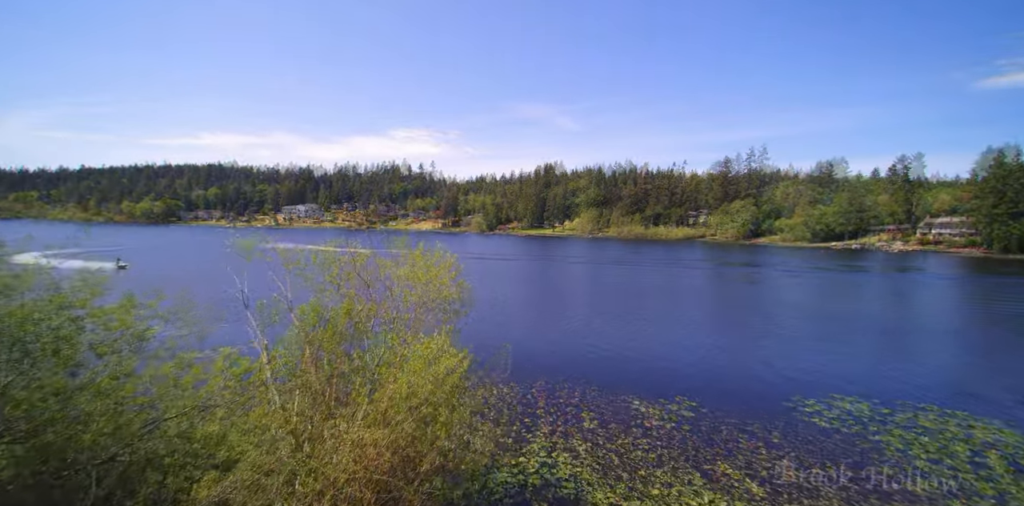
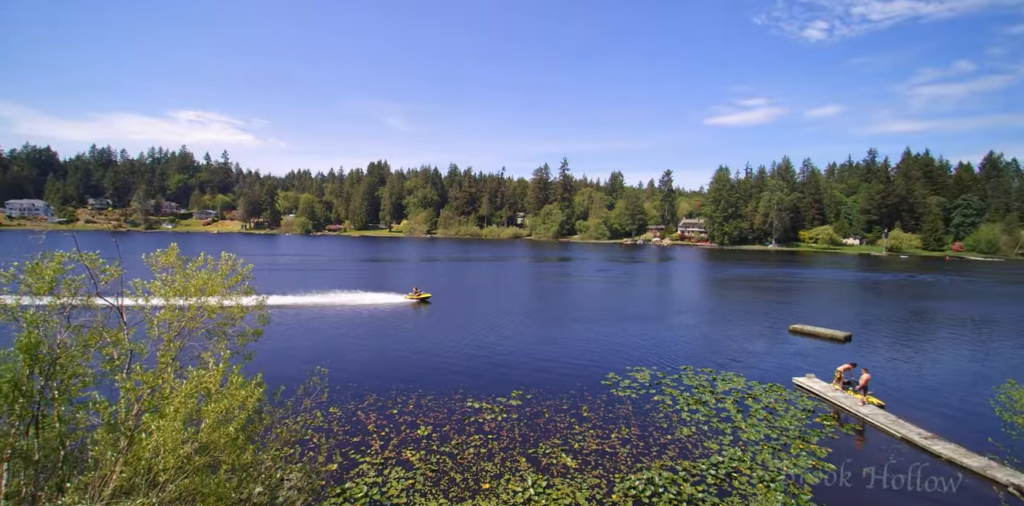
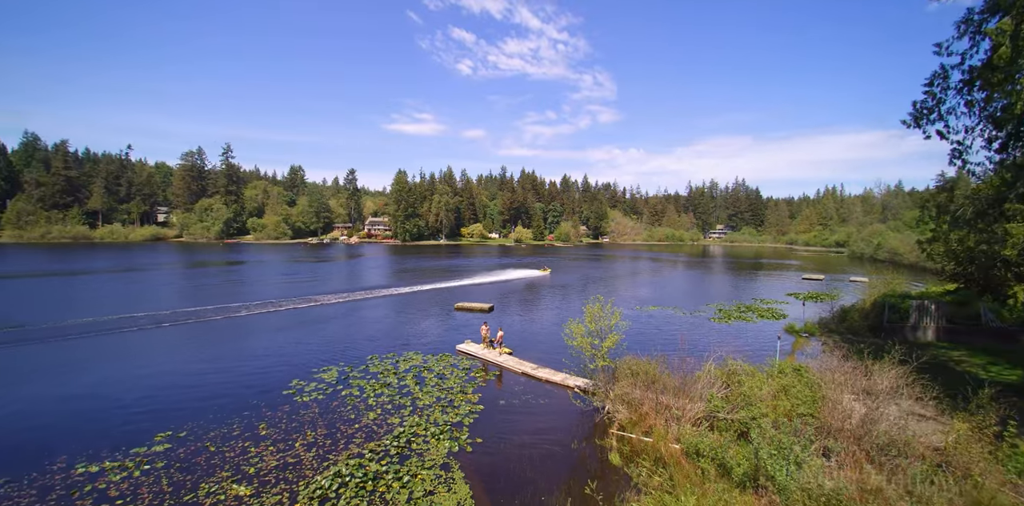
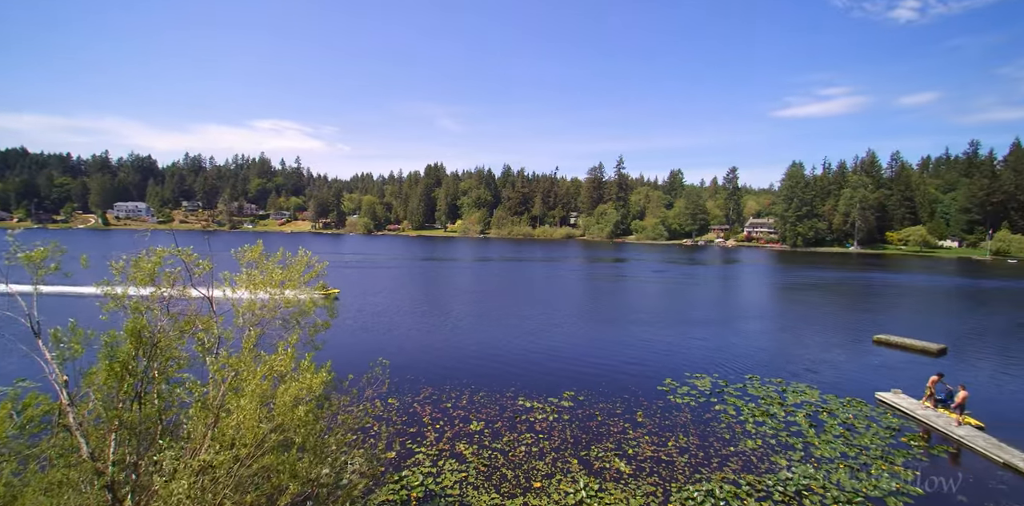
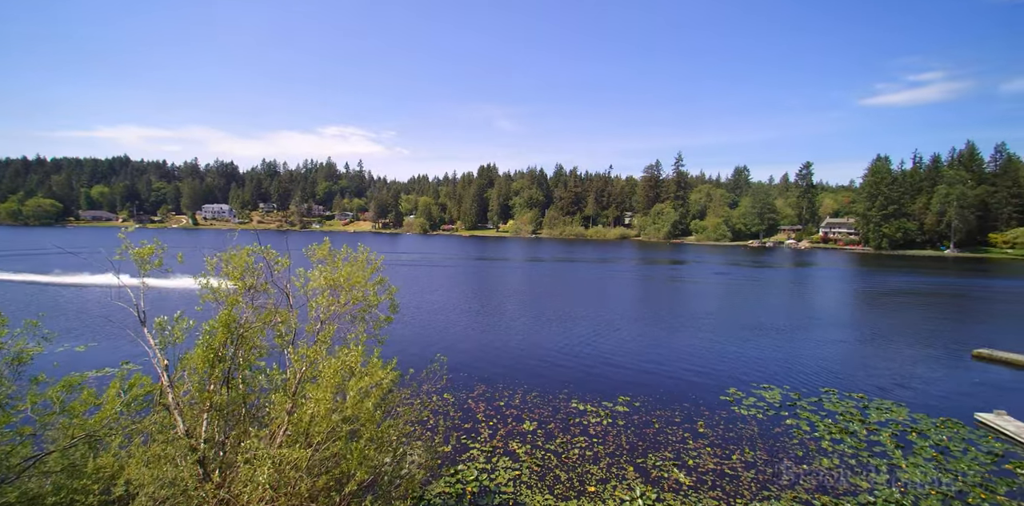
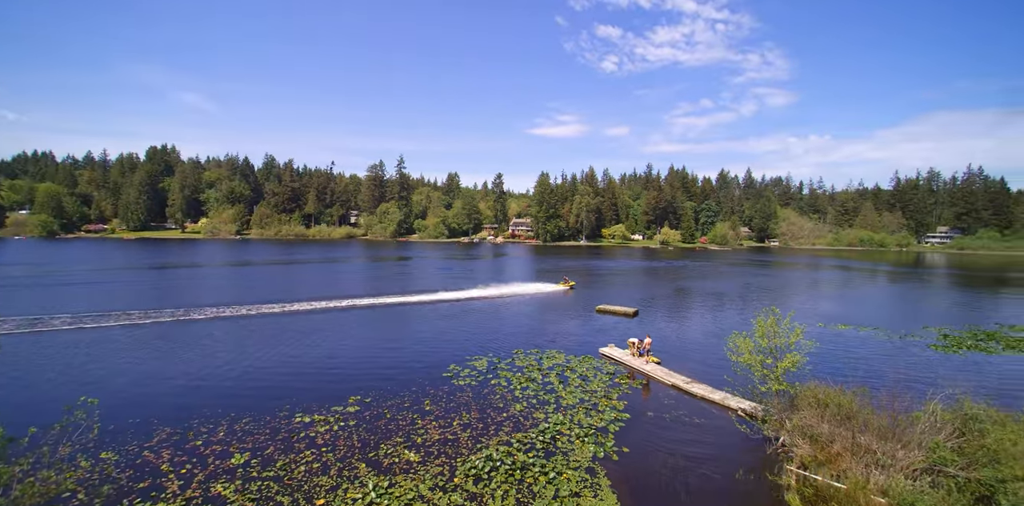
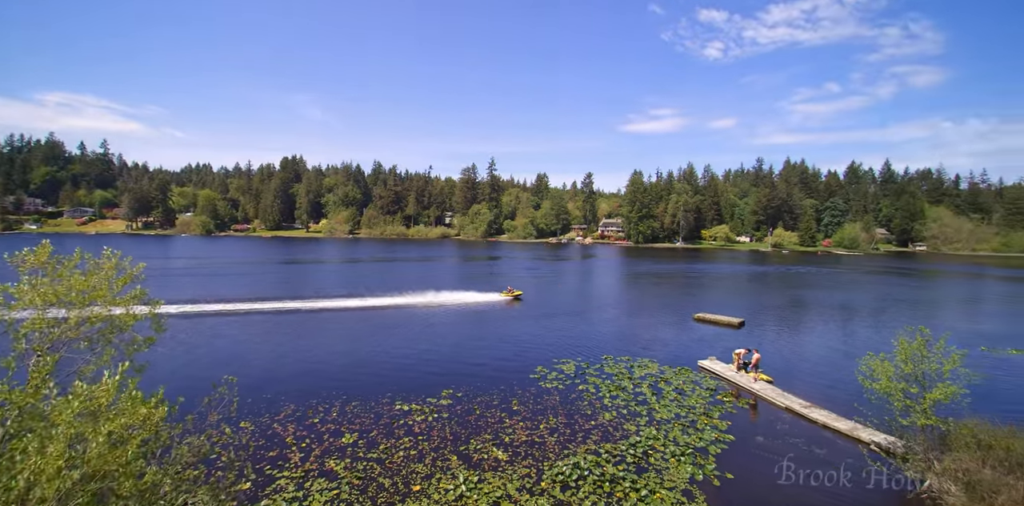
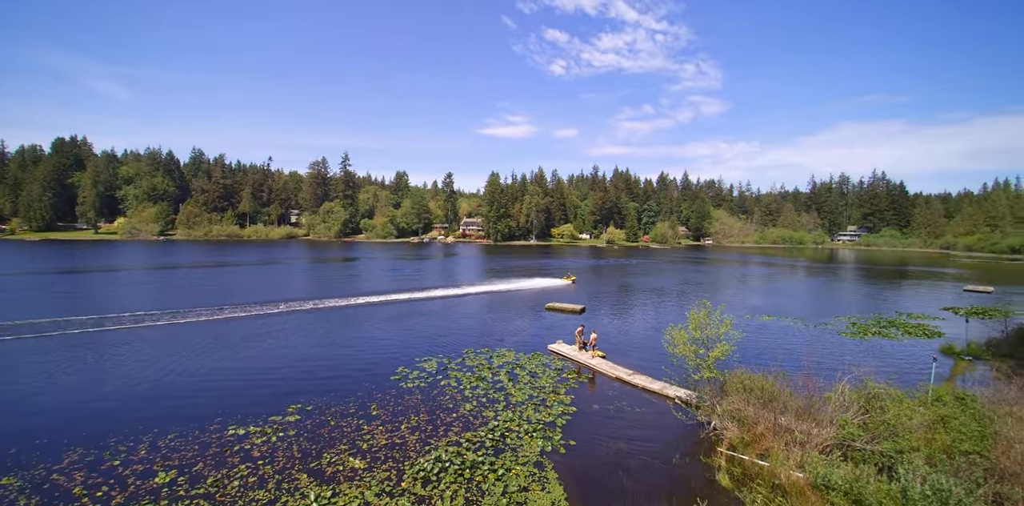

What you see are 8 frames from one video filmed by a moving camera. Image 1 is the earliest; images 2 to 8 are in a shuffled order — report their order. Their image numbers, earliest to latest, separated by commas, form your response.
5, 4, 2, 7, 6, 8, 3
